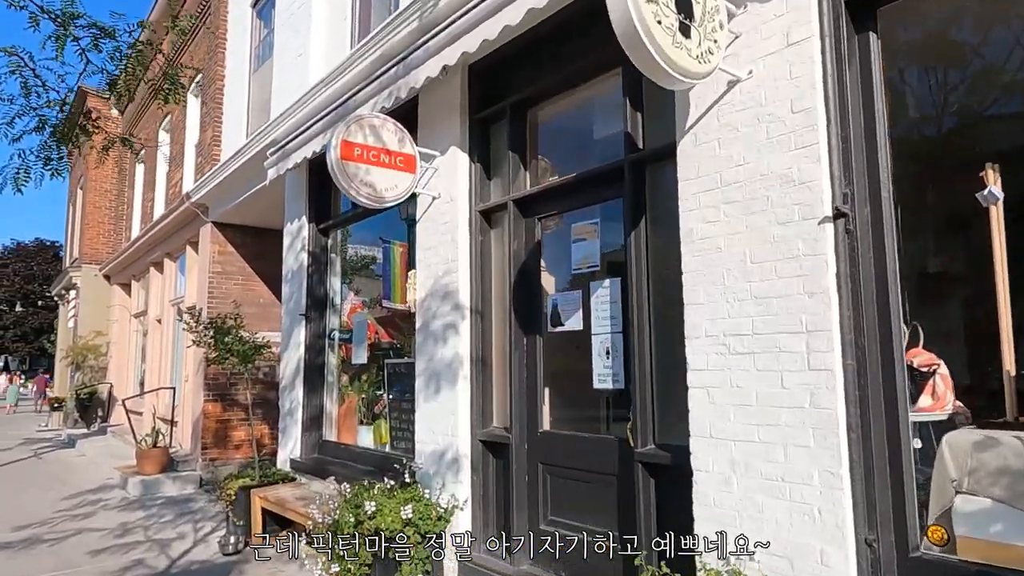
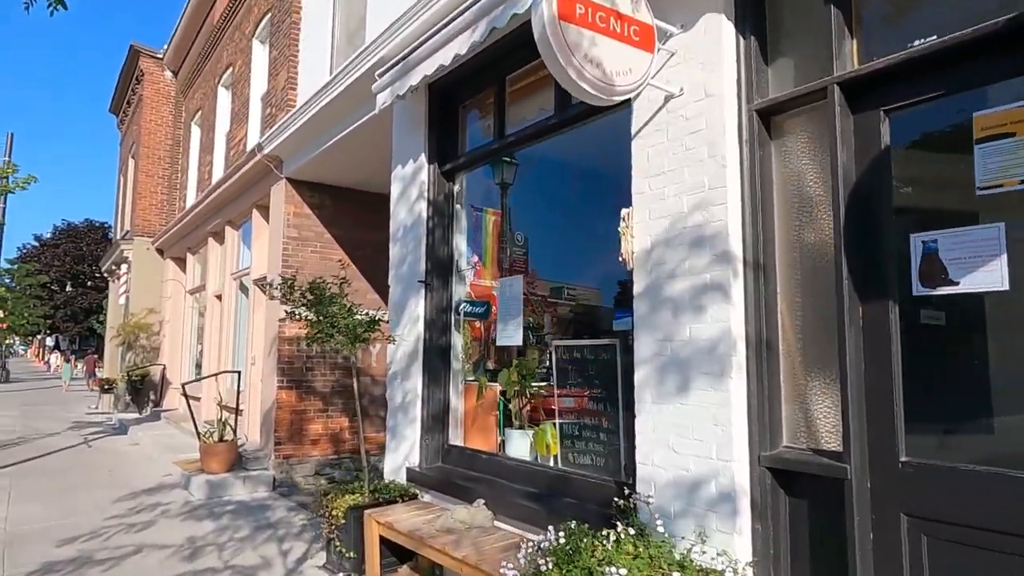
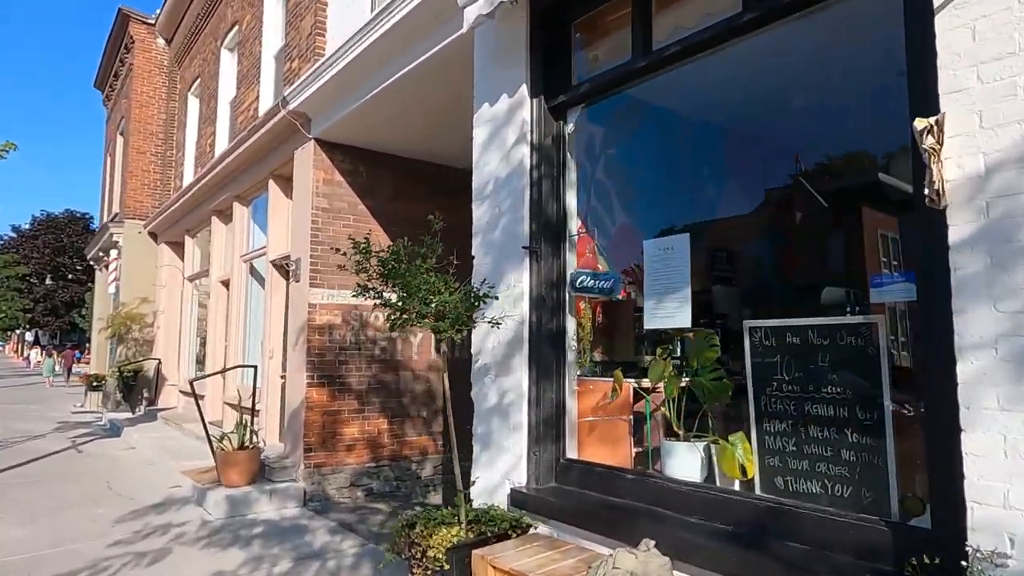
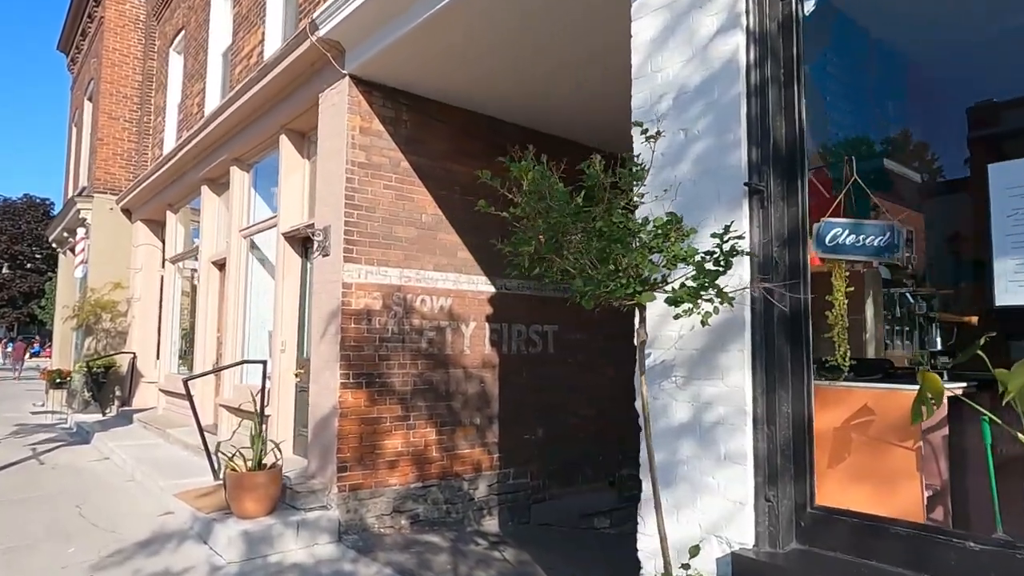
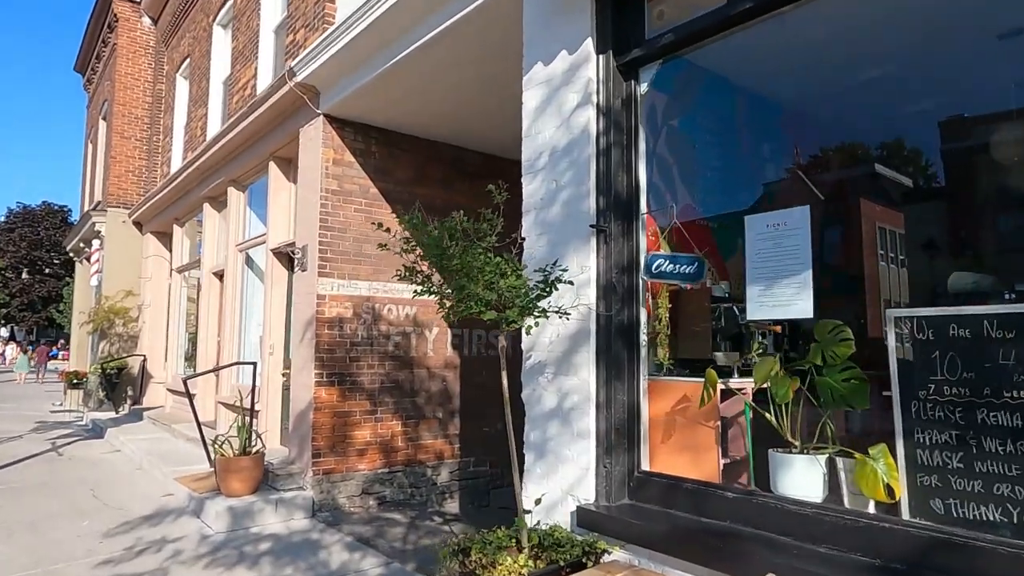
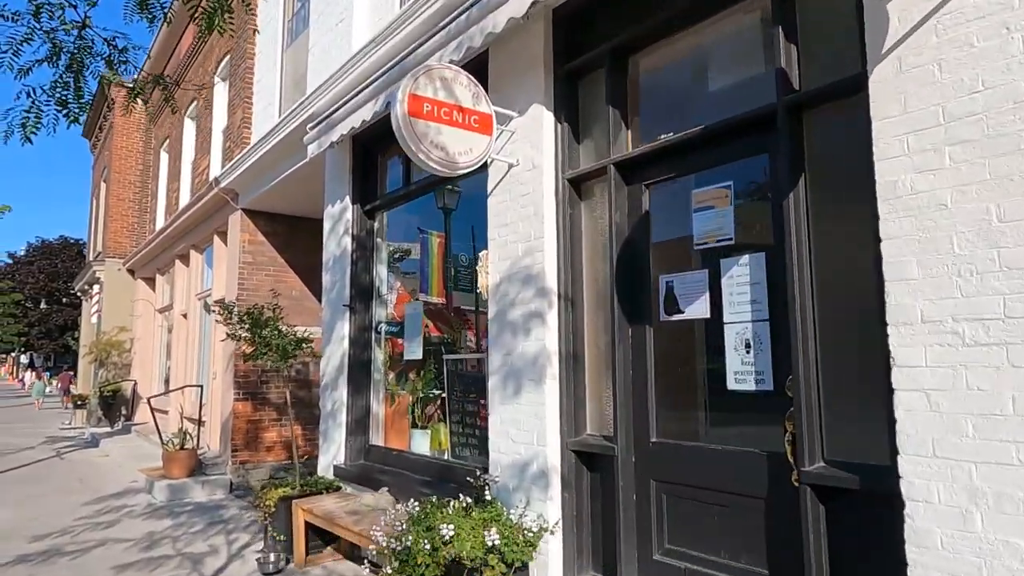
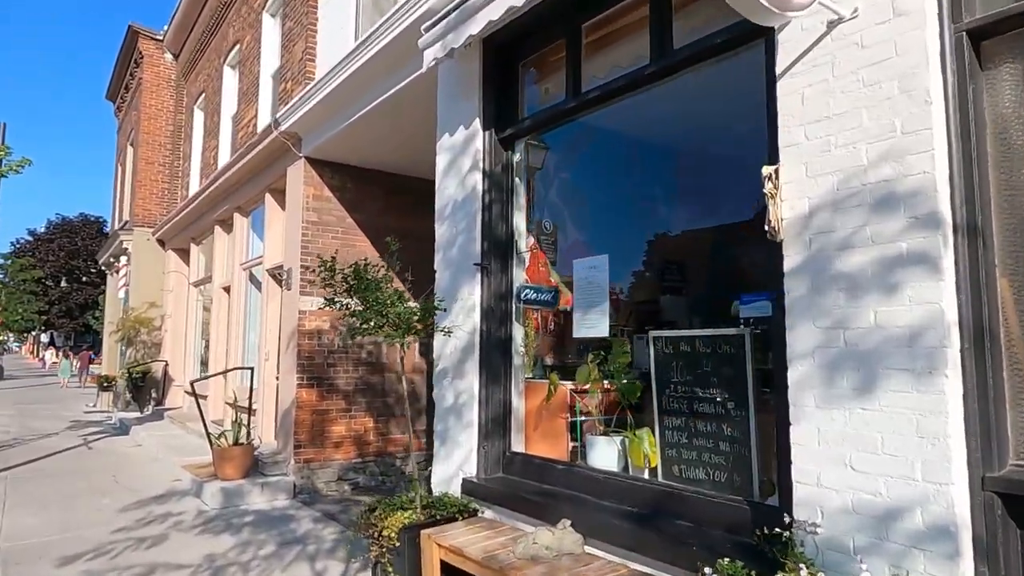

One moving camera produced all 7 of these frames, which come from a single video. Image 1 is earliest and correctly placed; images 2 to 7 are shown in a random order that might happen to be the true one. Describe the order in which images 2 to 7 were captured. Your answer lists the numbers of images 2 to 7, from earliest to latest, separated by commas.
6, 2, 7, 3, 5, 4
